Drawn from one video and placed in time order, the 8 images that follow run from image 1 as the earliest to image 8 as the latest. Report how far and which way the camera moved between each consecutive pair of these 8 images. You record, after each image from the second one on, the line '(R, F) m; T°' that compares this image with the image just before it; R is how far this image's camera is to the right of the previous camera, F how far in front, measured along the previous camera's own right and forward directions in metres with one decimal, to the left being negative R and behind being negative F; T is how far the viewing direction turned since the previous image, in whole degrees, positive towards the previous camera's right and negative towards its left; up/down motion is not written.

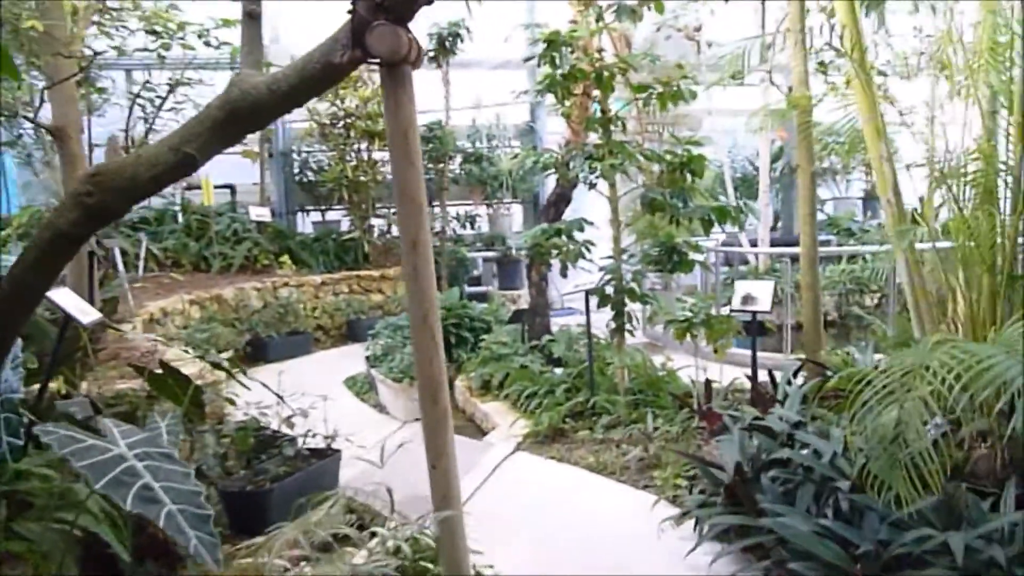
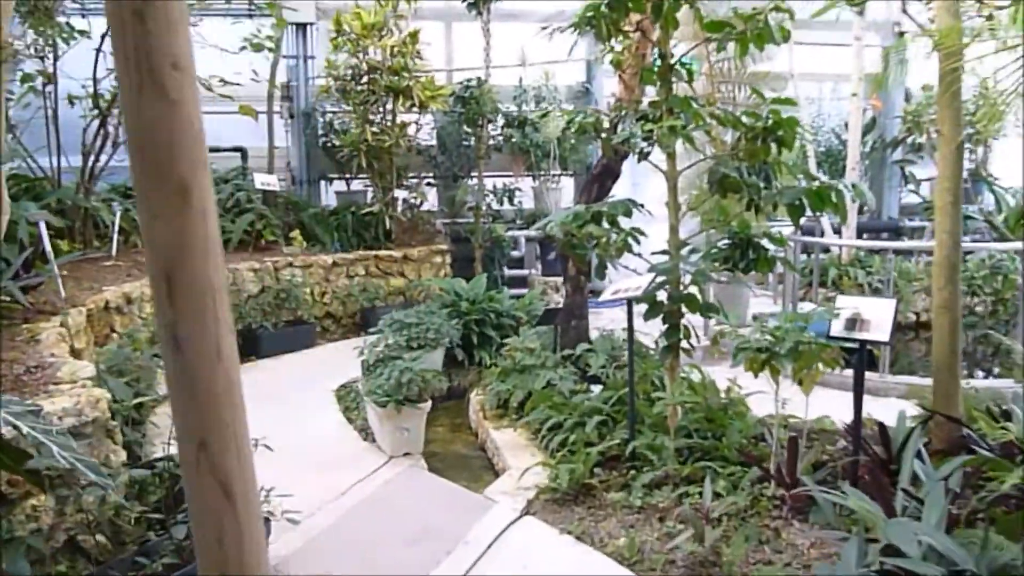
(+0.1, +0.9) m; -4°
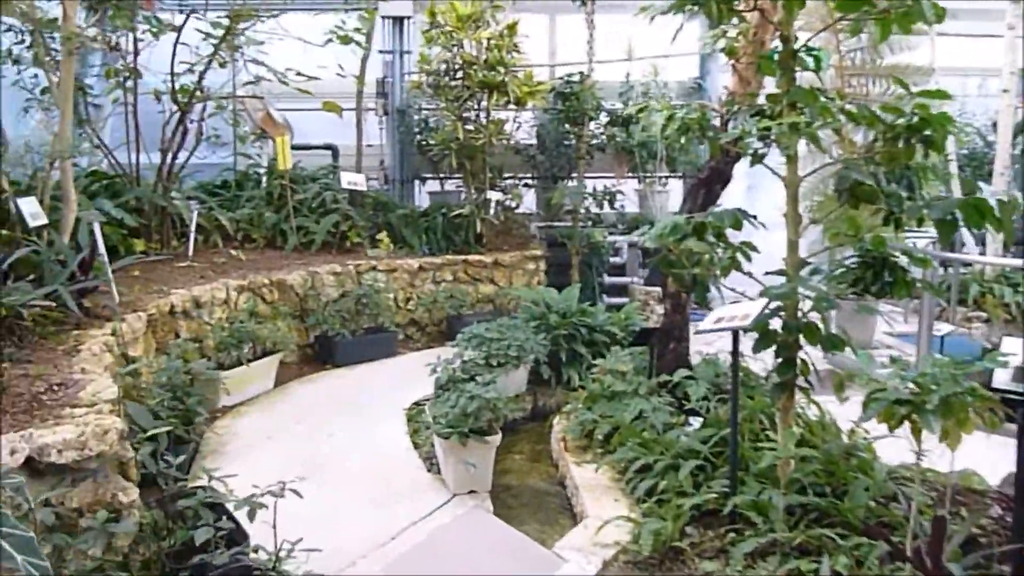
(+0.1, +0.4) m; -7°
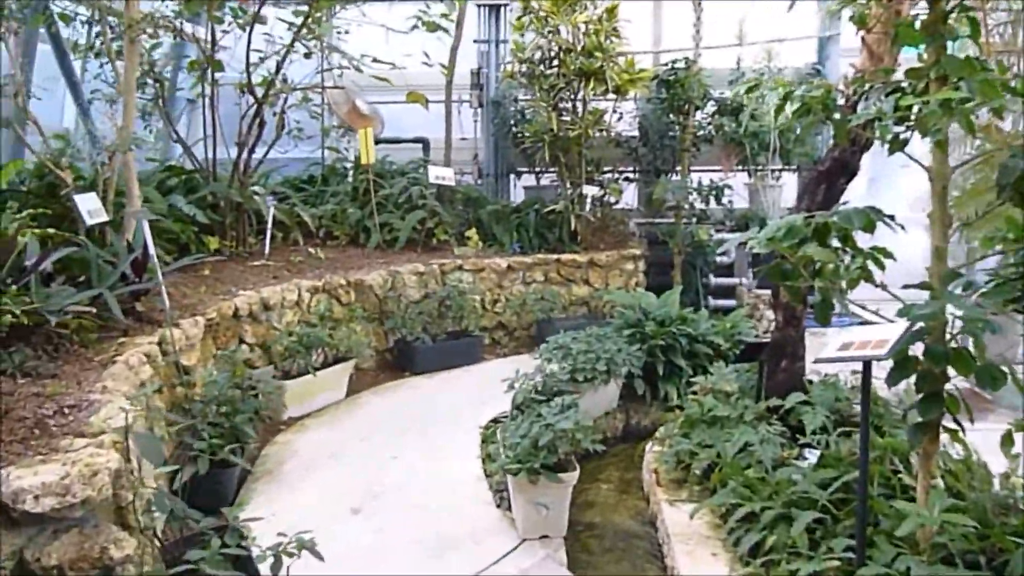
(+0.1, +0.4) m; -7°
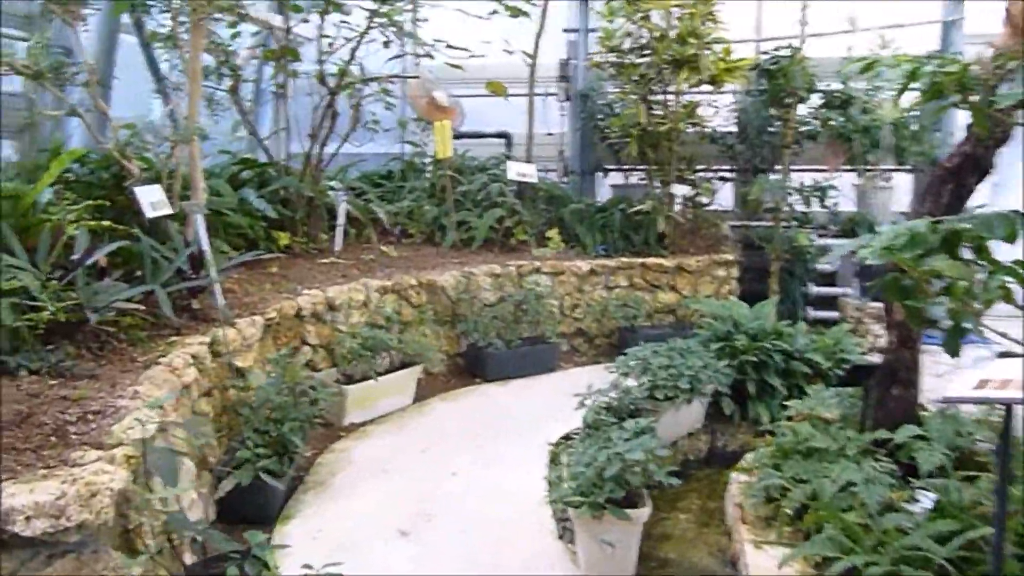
(+0.1, +0.3) m; -6°
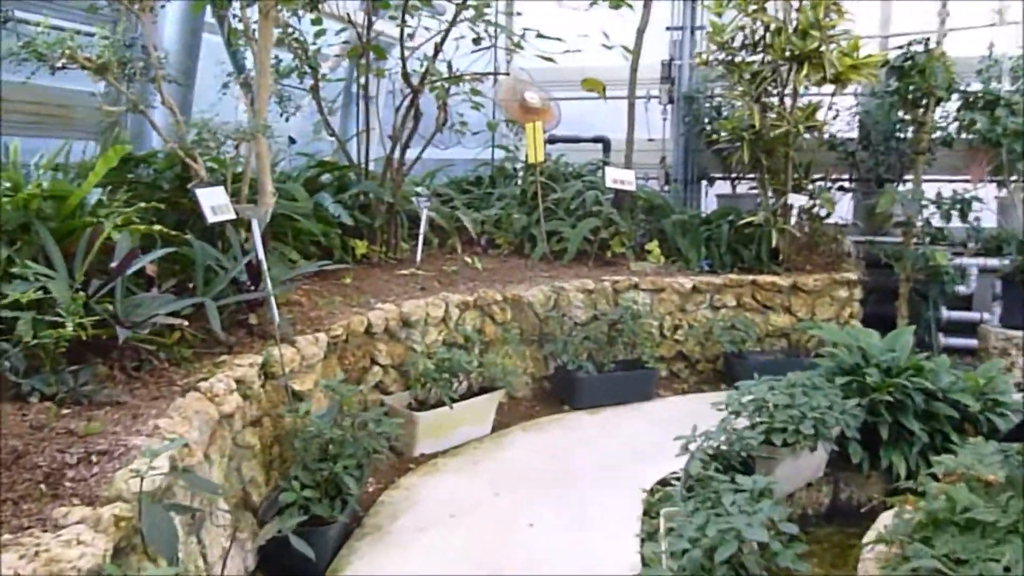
(0.0, +0.4) m; -6°
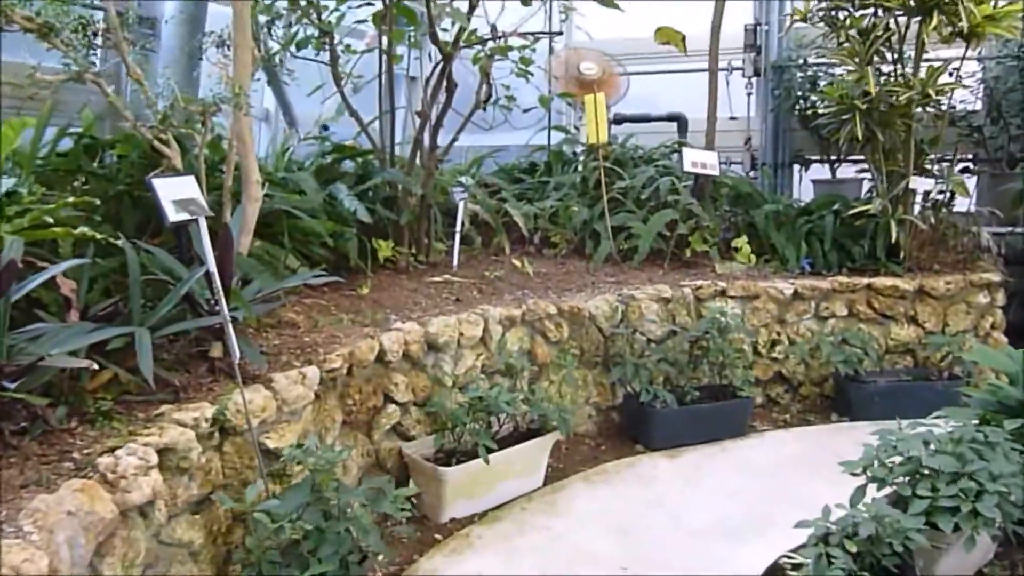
(0.0, +0.7) m; -4°
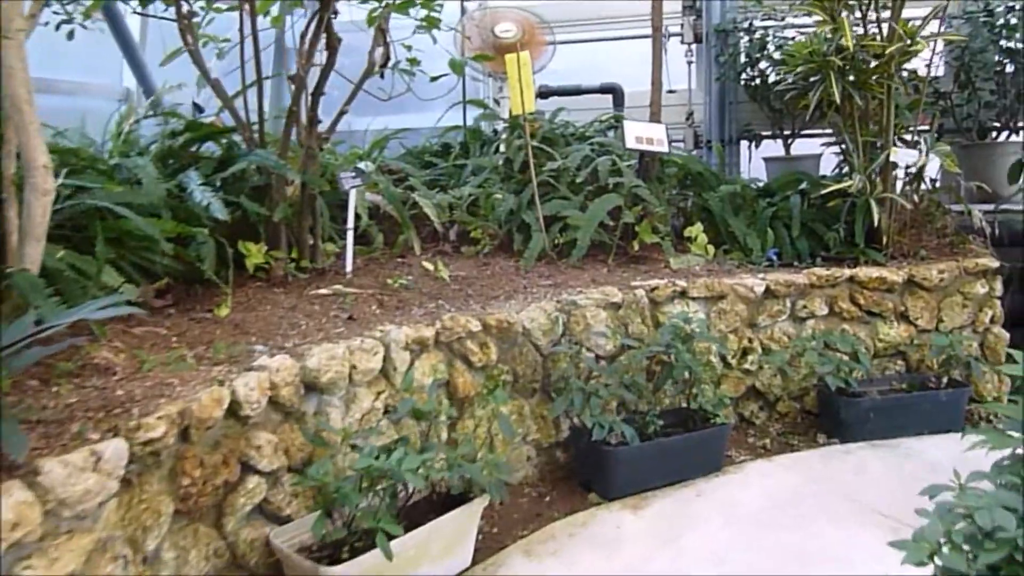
(0.0, +0.6) m; +5°
